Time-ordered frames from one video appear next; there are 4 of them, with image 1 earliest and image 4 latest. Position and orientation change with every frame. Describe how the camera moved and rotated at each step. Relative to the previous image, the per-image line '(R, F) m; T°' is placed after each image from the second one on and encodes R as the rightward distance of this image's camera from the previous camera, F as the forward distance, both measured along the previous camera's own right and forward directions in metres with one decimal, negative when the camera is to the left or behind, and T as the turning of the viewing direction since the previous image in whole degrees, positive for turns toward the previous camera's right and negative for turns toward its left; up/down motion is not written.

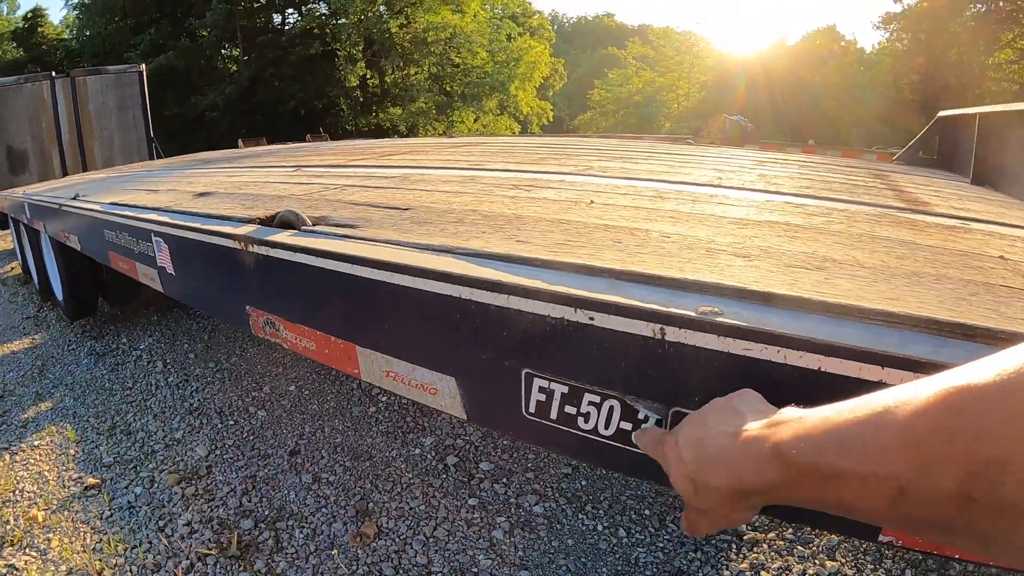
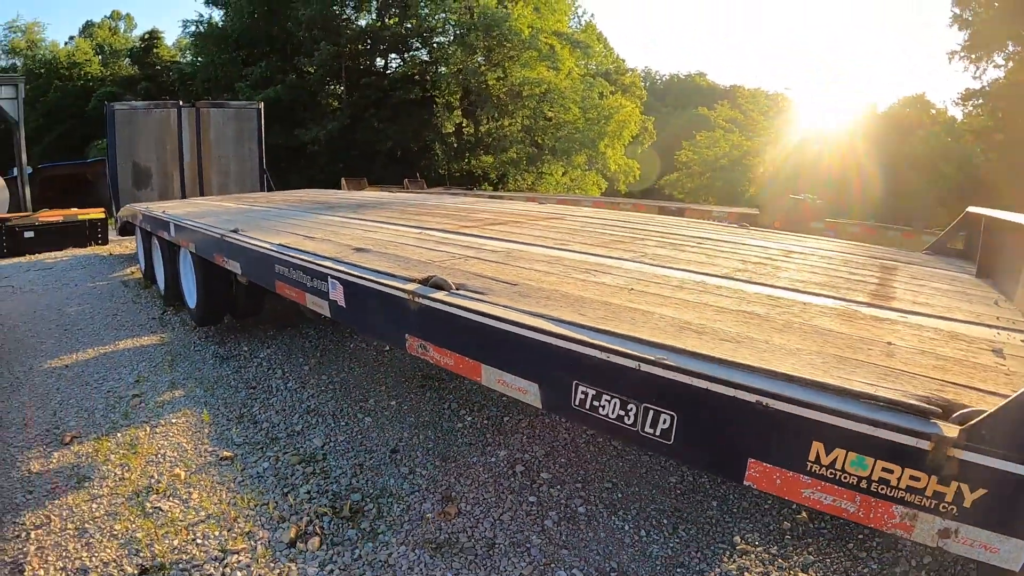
(0.0, -0.7) m; -5°
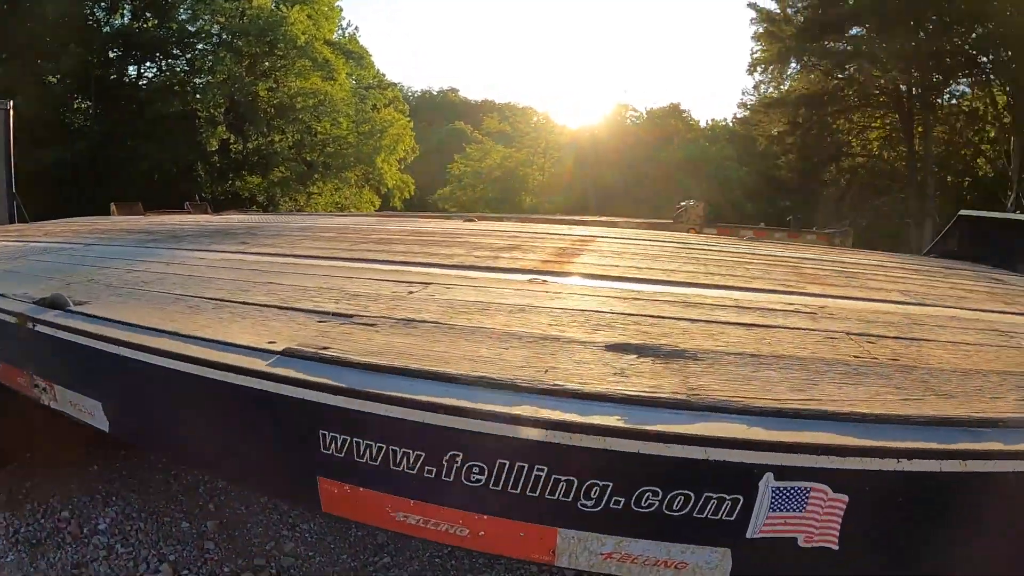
(-0.8, +1.6) m; +15°
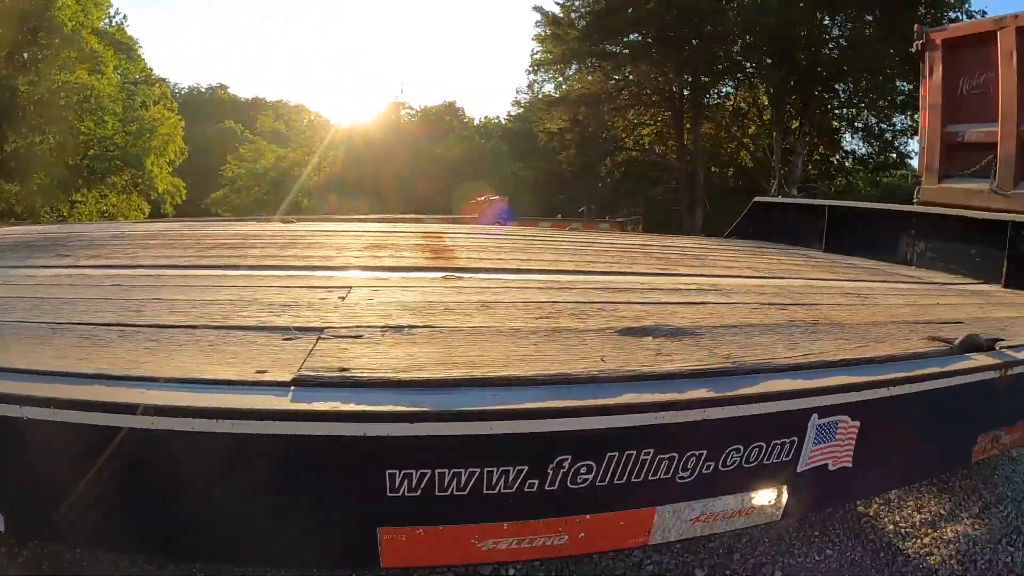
(-0.2, 0.0) m; +13°
